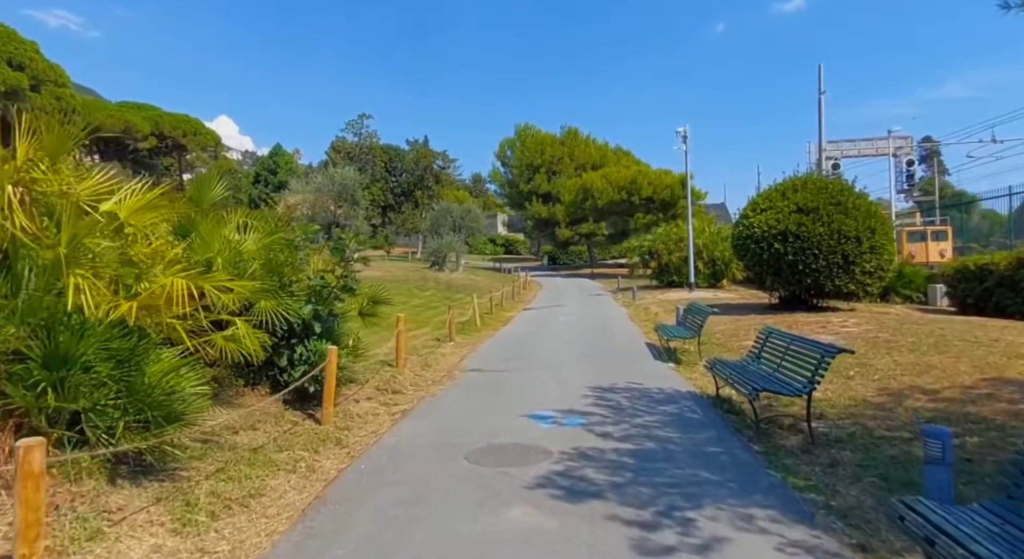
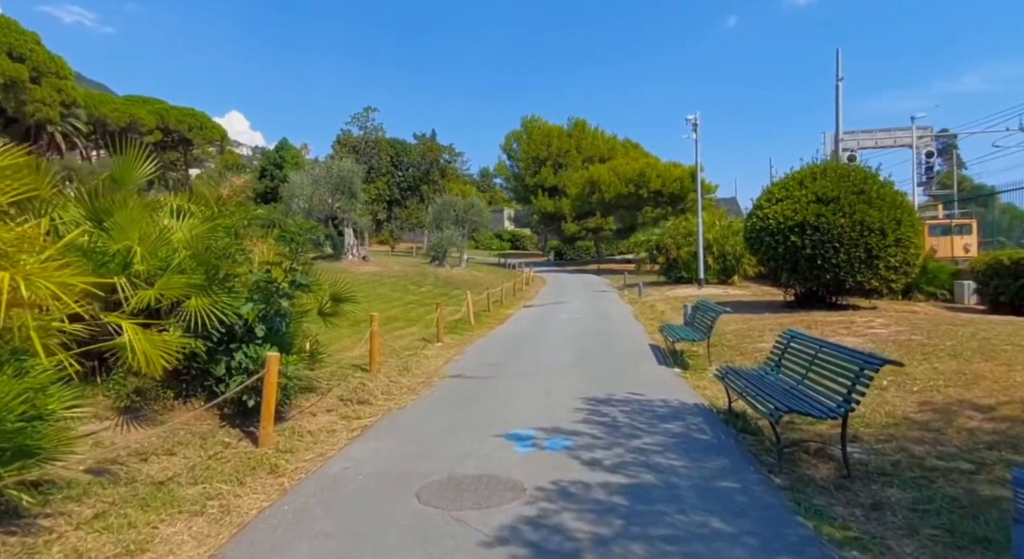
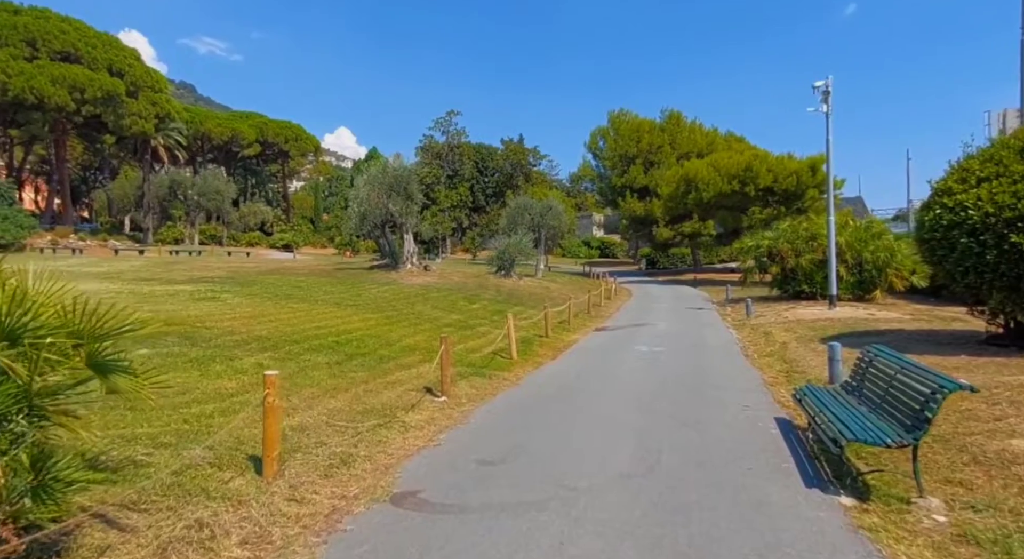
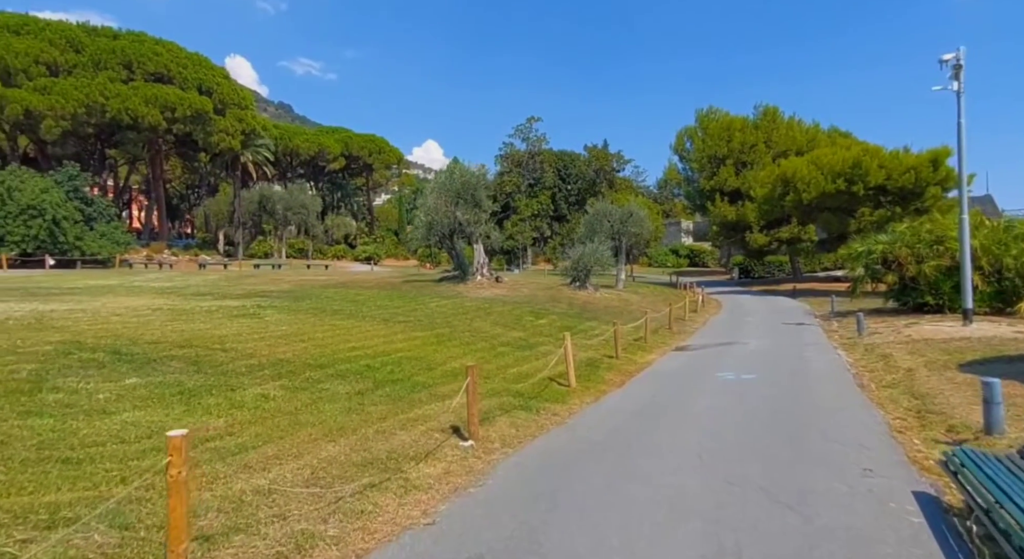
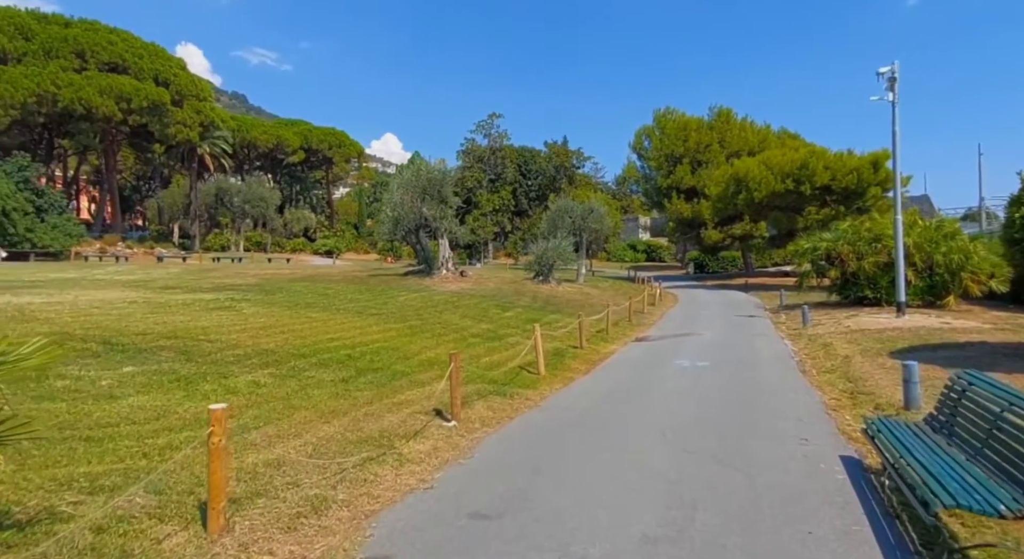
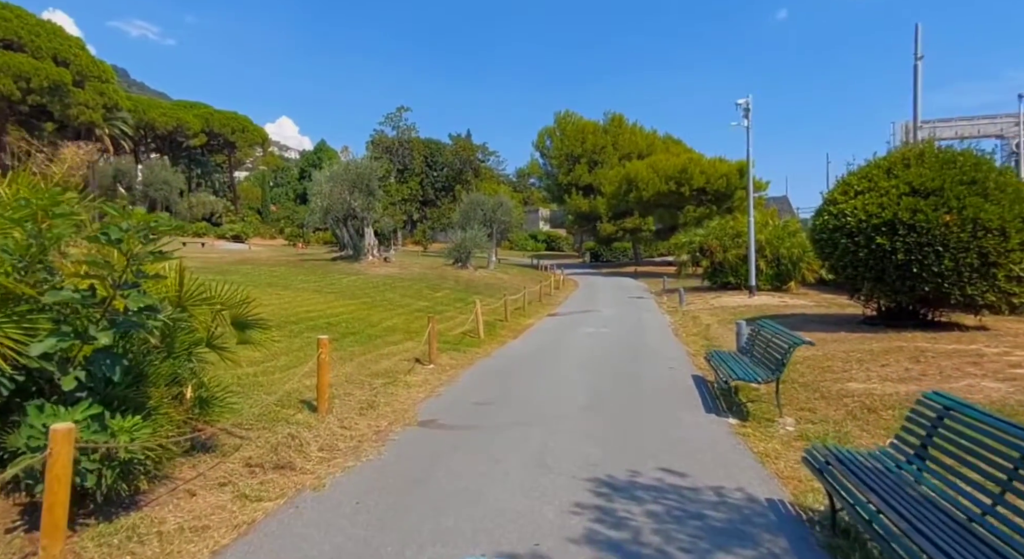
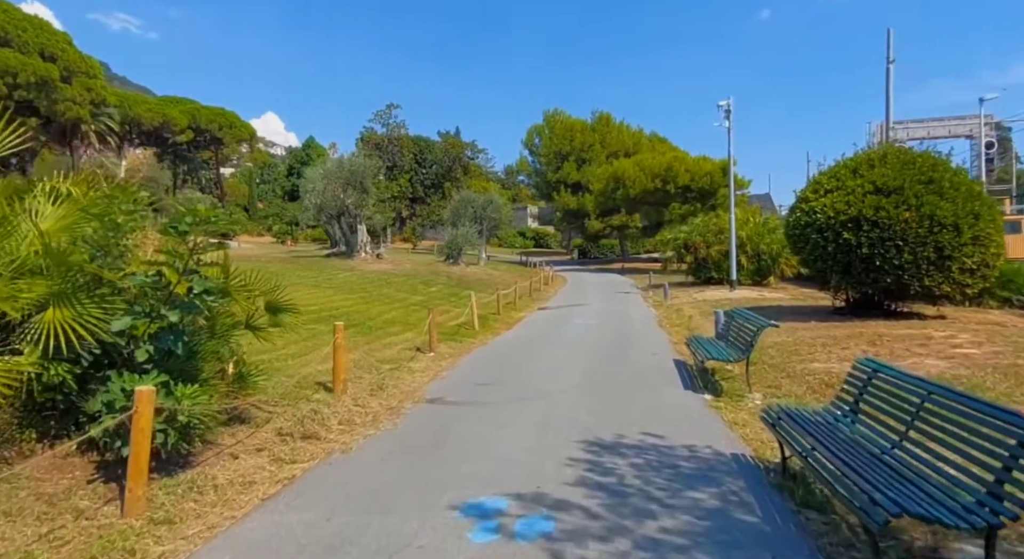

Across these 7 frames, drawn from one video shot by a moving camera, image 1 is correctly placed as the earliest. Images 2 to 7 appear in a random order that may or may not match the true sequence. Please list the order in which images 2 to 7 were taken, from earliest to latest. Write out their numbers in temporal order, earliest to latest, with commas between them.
2, 7, 6, 3, 5, 4
